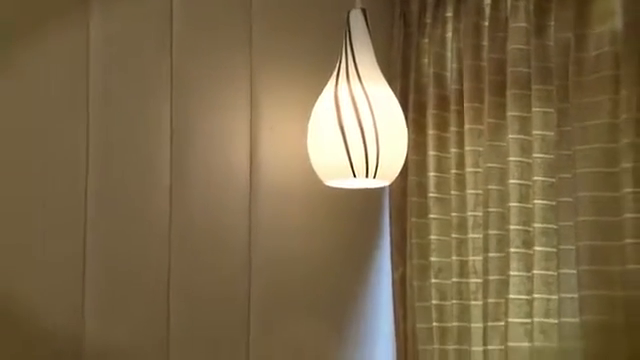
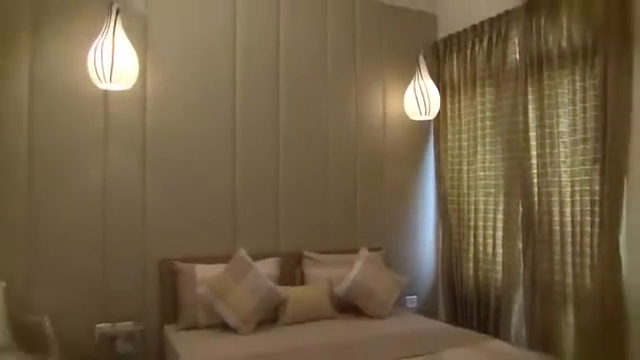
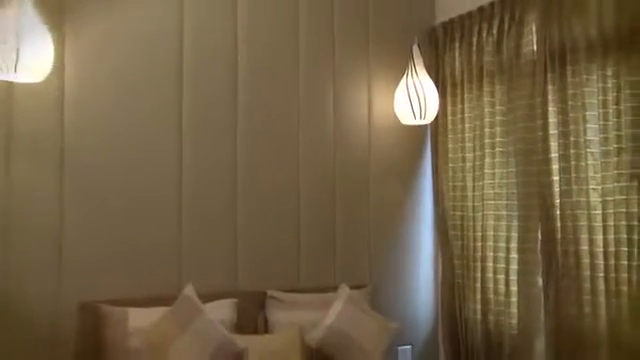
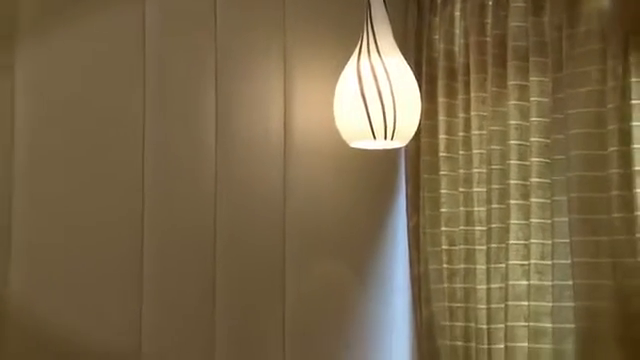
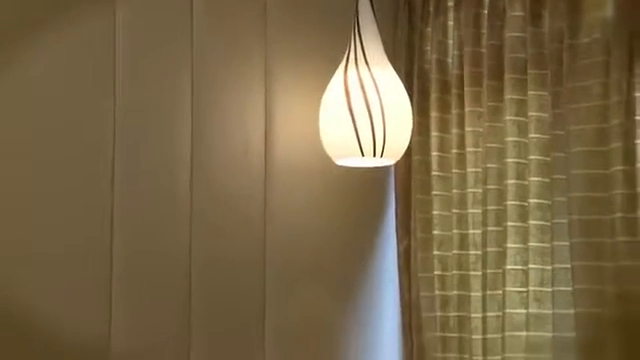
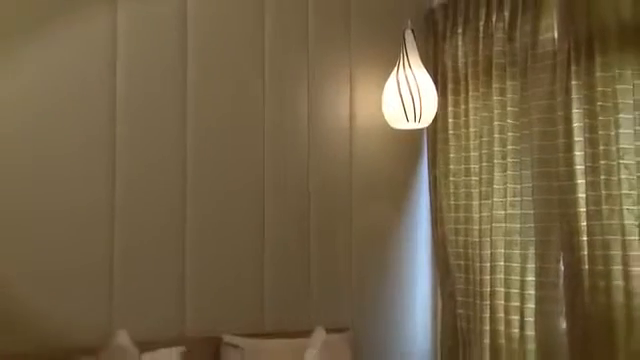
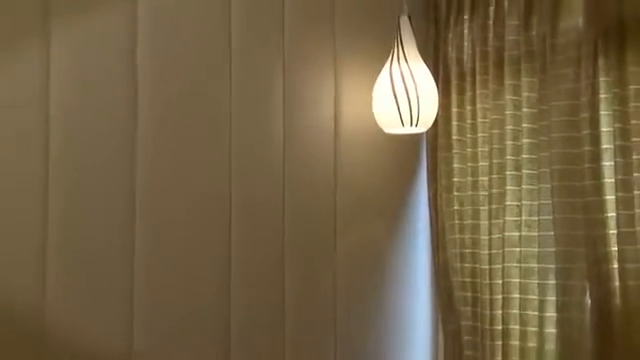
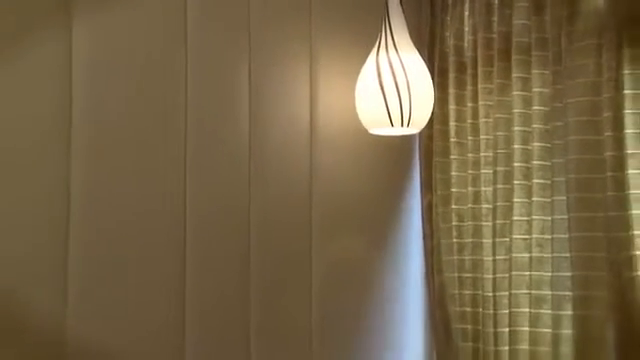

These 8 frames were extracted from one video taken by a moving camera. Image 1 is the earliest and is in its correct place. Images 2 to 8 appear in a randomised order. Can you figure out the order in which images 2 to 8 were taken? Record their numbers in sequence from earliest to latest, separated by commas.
5, 4, 8, 7, 6, 3, 2
